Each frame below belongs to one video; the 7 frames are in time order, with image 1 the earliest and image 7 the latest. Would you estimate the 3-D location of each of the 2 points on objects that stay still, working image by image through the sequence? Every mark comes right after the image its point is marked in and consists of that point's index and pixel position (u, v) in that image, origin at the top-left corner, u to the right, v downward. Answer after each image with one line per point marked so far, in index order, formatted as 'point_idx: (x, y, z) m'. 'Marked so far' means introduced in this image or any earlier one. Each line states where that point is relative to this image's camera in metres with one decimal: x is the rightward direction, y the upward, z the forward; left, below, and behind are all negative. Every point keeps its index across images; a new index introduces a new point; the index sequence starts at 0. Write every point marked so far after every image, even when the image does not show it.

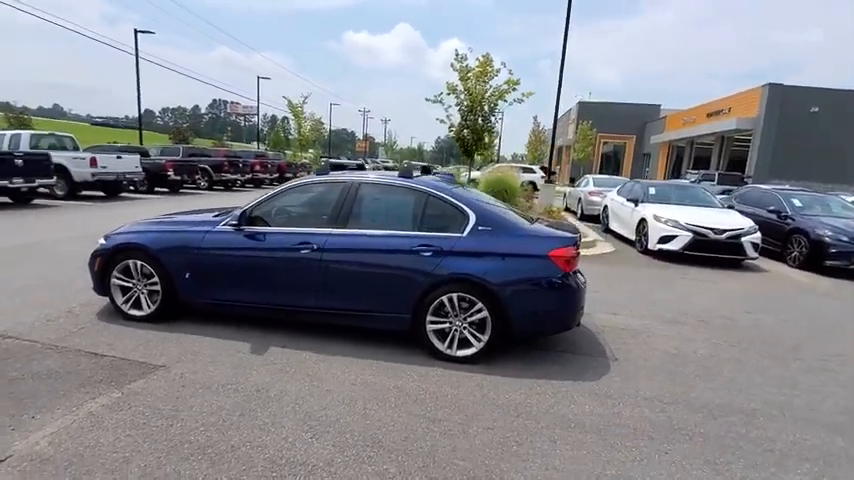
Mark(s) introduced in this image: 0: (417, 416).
0: (-0.1, -1.3, +3.3) m
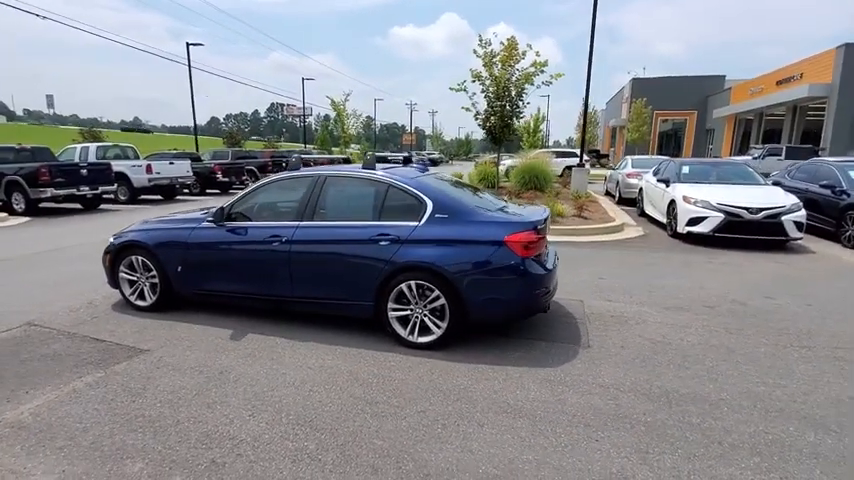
0: (-0.6, -1.3, +3.5) m
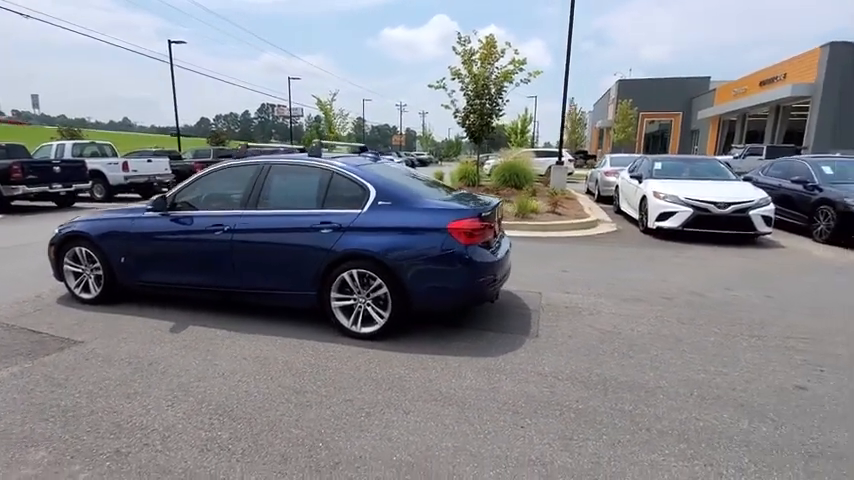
0: (-1.1, -1.1, +3.4) m
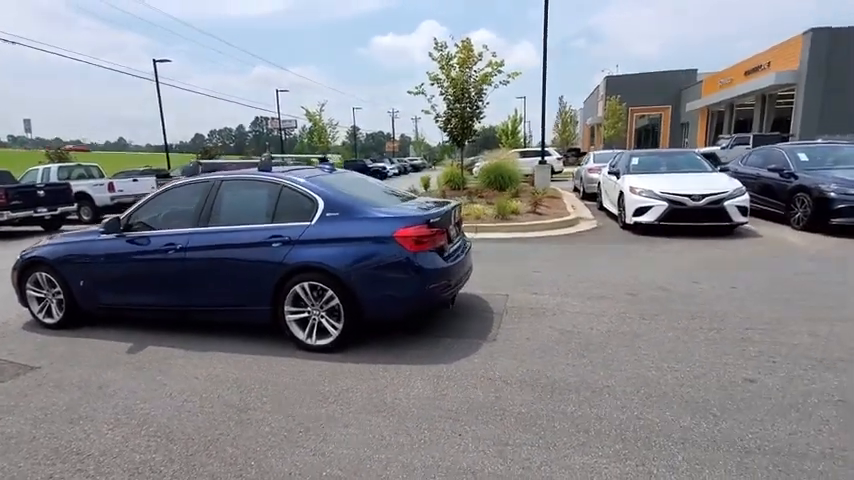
0: (-1.5, -1.3, +3.3) m
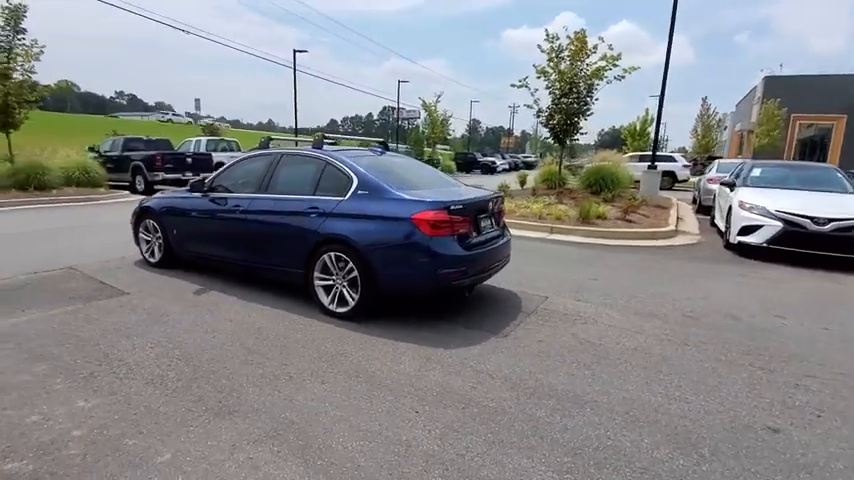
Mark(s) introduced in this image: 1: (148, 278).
0: (-1.6, -0.9, +3.8) m
1: (-3.7, -0.5, +5.8) m
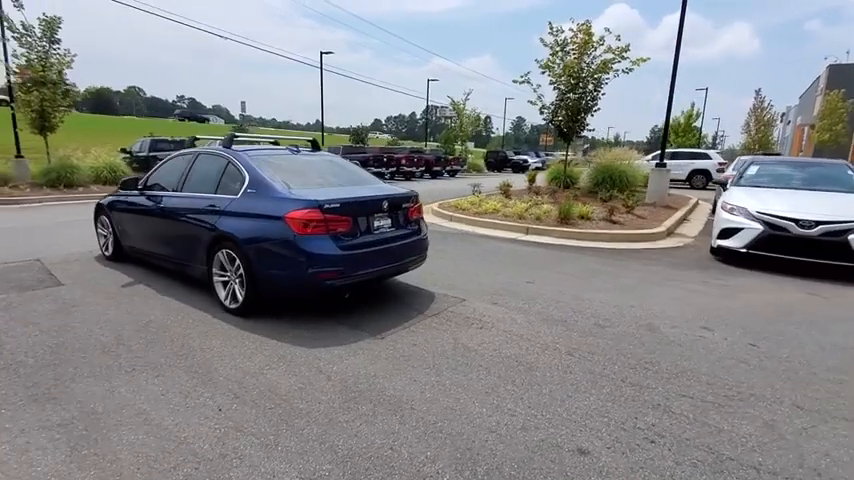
0: (-2.9, -0.9, +4.0) m
1: (-4.7, -0.4, +6.1) m
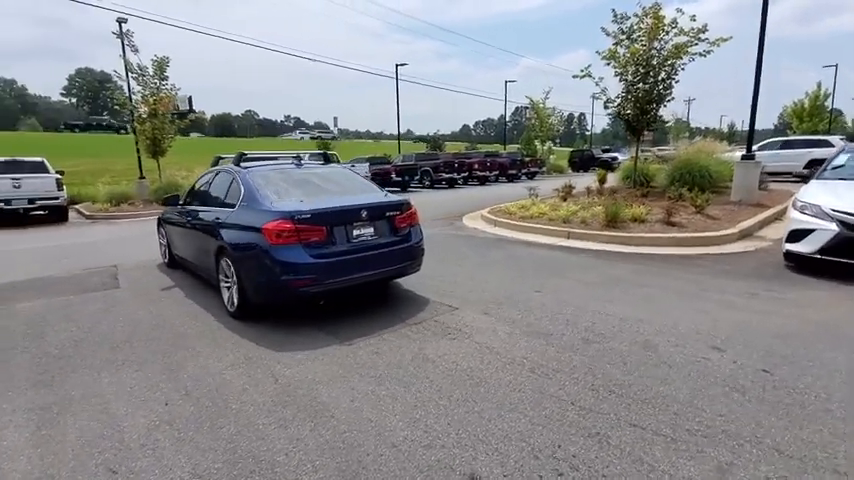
0: (-3.2, -1.0, +4.6) m
1: (-4.5, -0.6, +7.1) m
